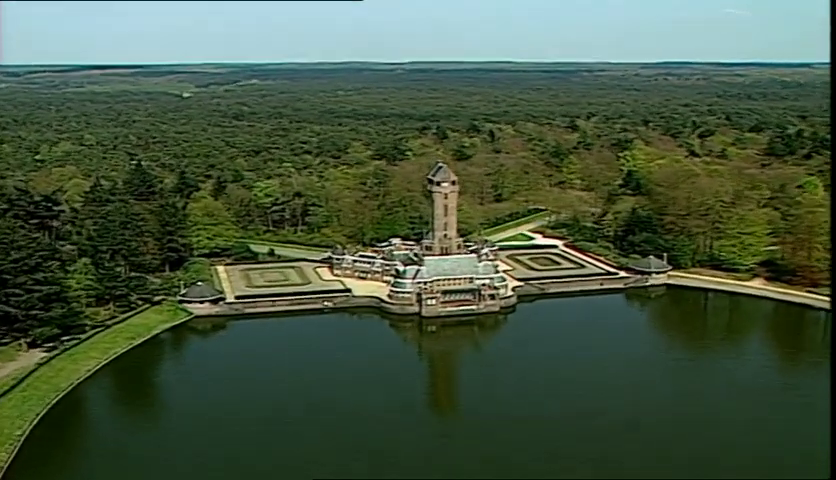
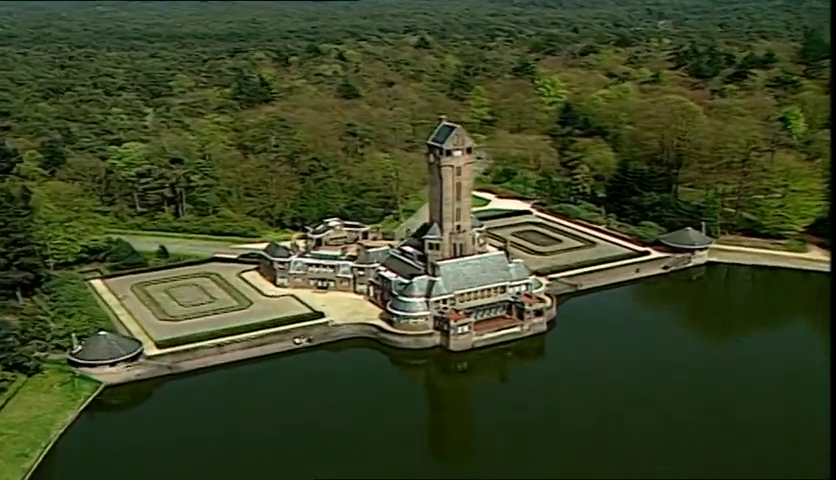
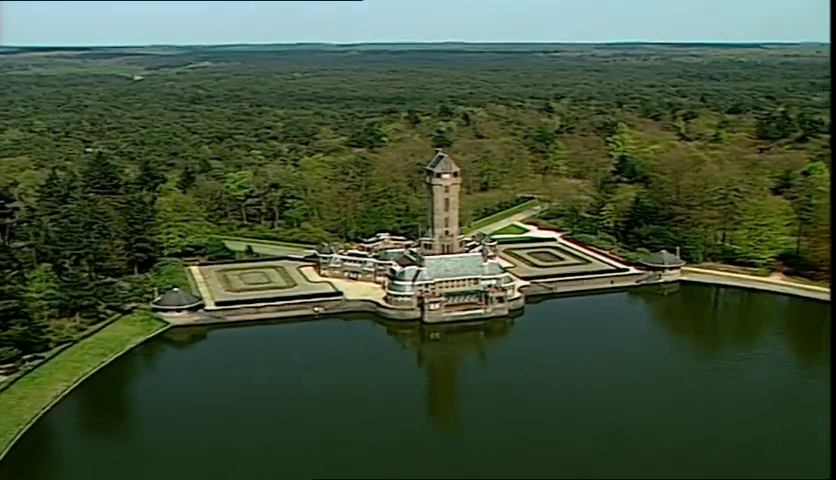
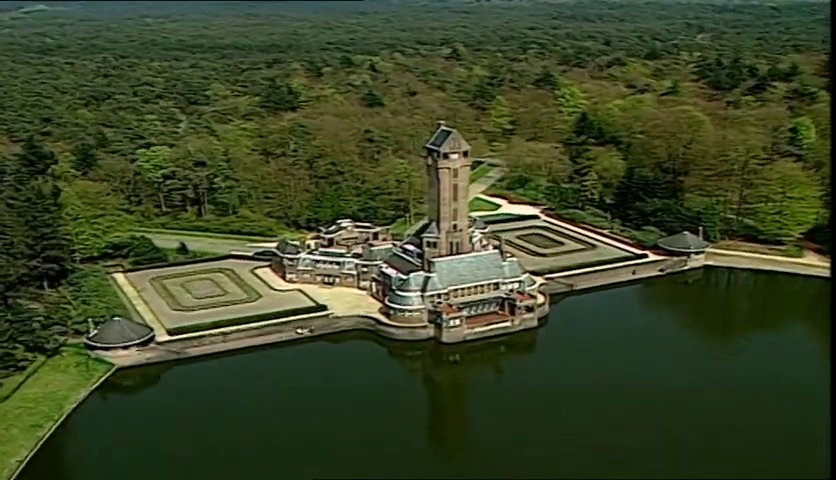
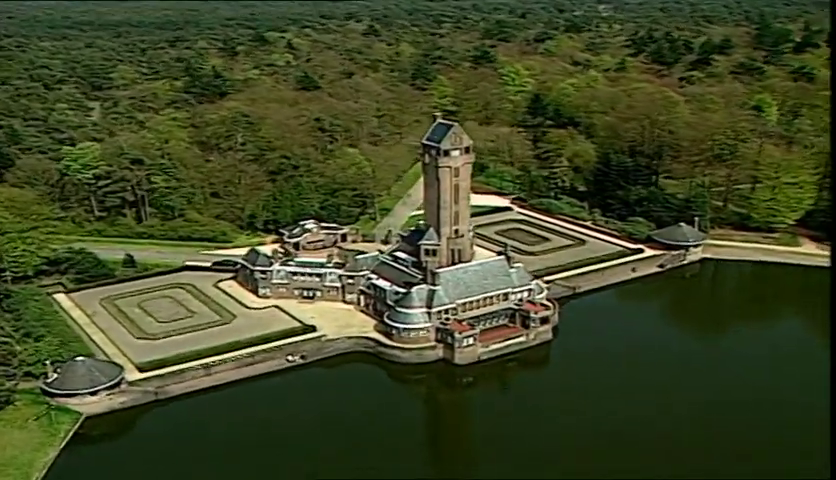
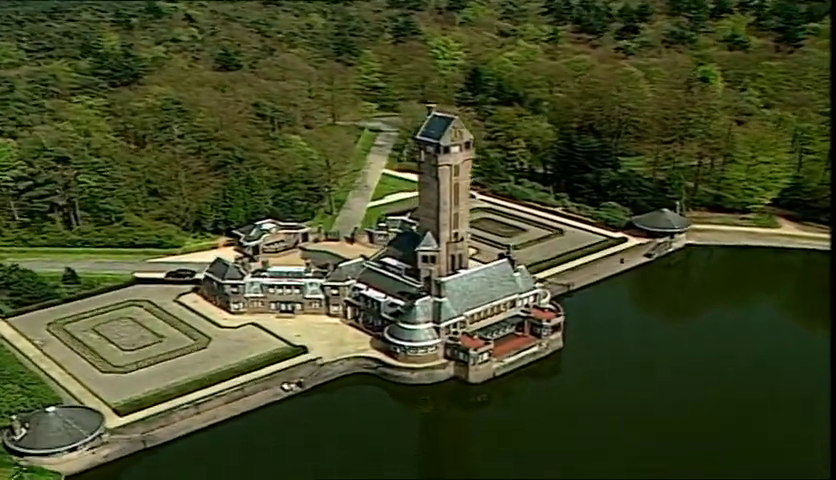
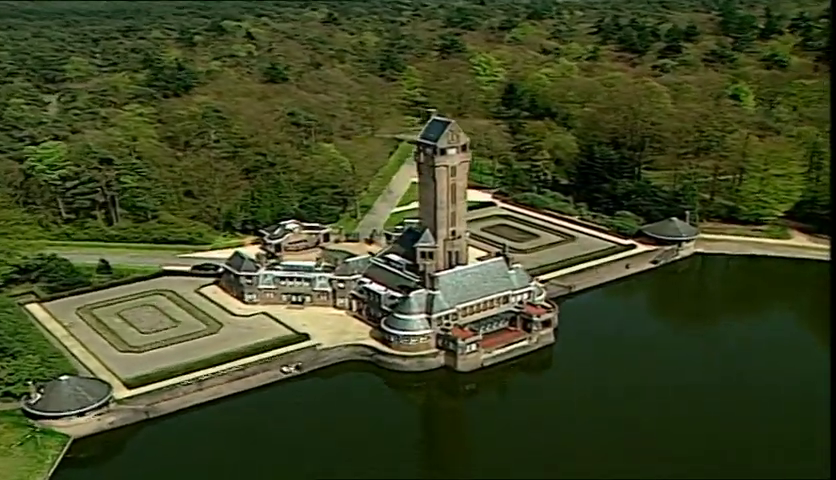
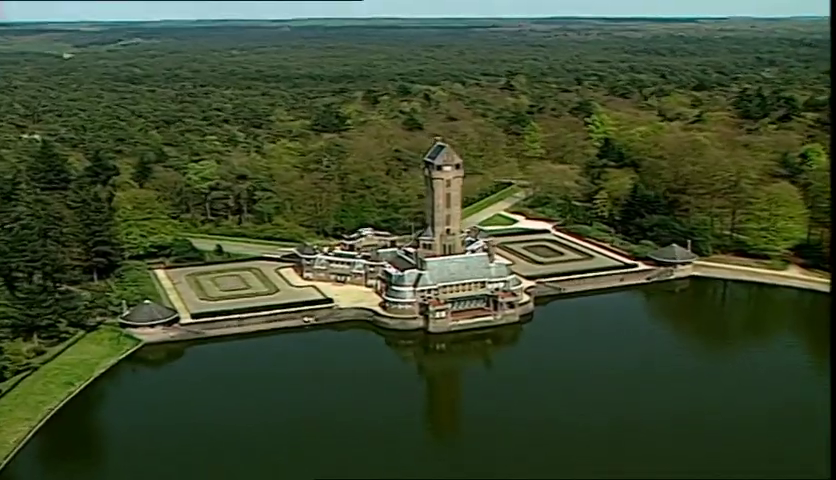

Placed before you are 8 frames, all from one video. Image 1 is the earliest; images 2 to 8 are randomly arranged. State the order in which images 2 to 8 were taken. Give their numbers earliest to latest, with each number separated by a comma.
3, 8, 4, 2, 5, 7, 6
